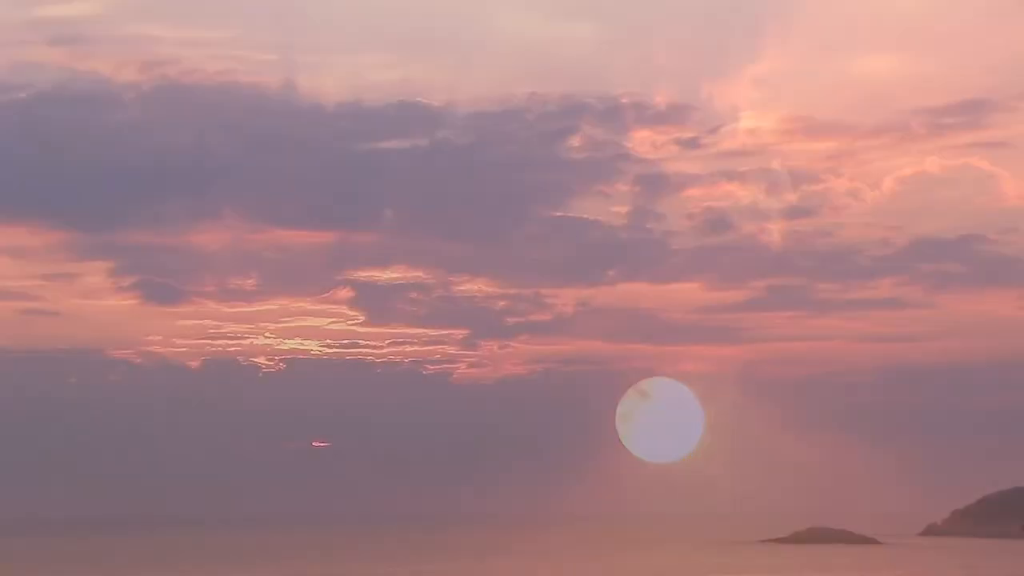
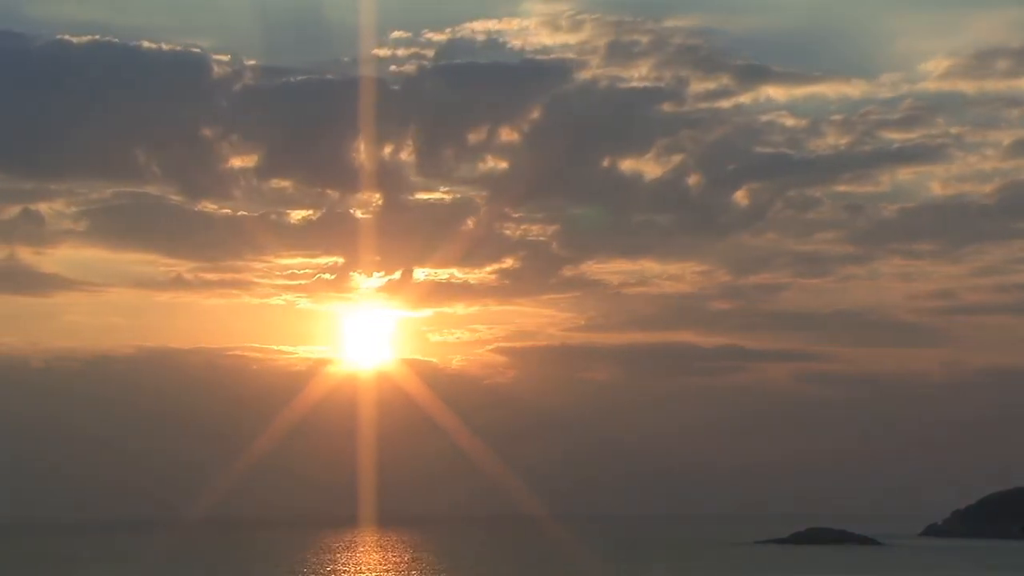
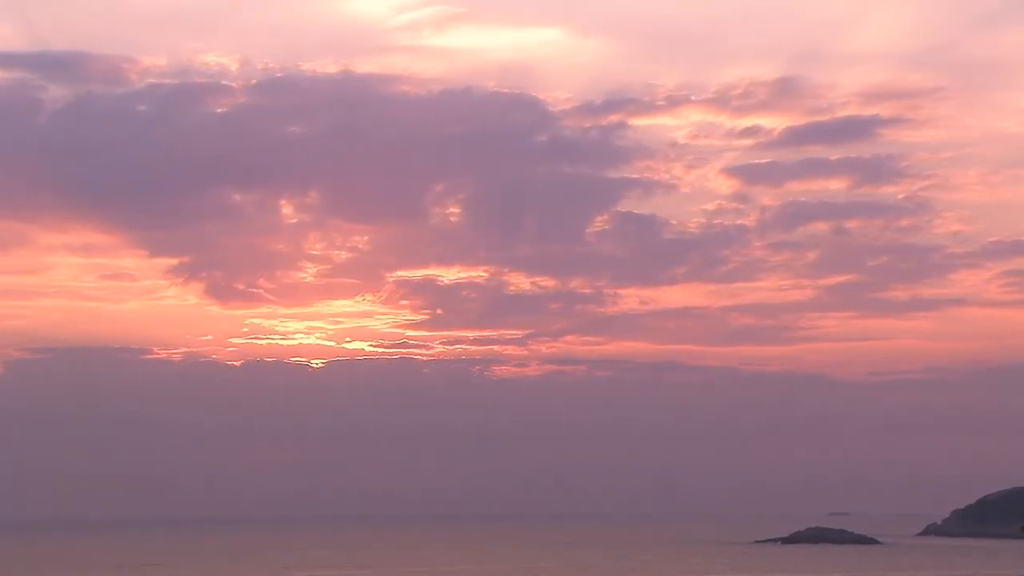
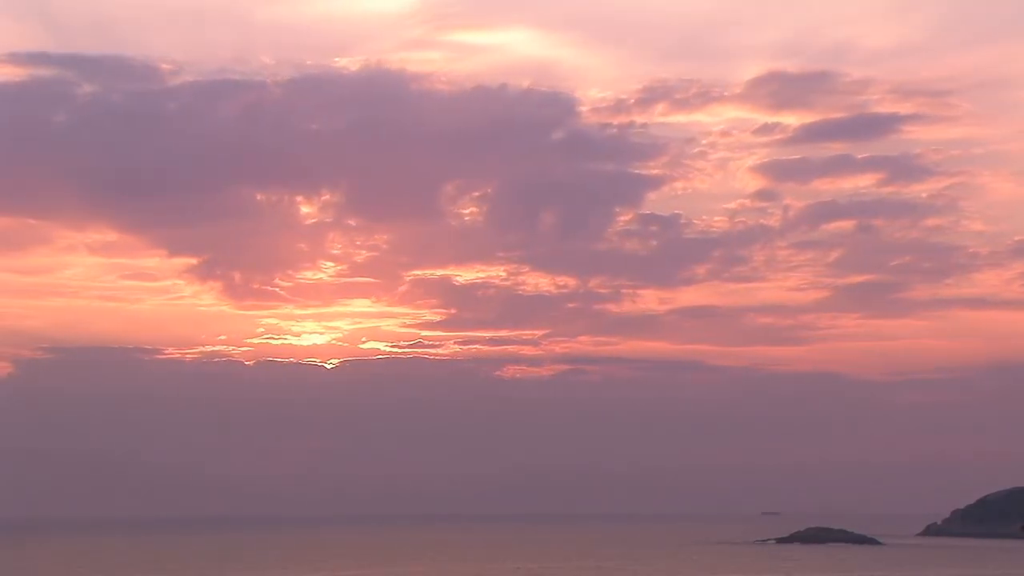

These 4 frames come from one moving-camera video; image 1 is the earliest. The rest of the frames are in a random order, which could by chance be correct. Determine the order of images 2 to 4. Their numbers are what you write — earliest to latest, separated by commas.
3, 4, 2
